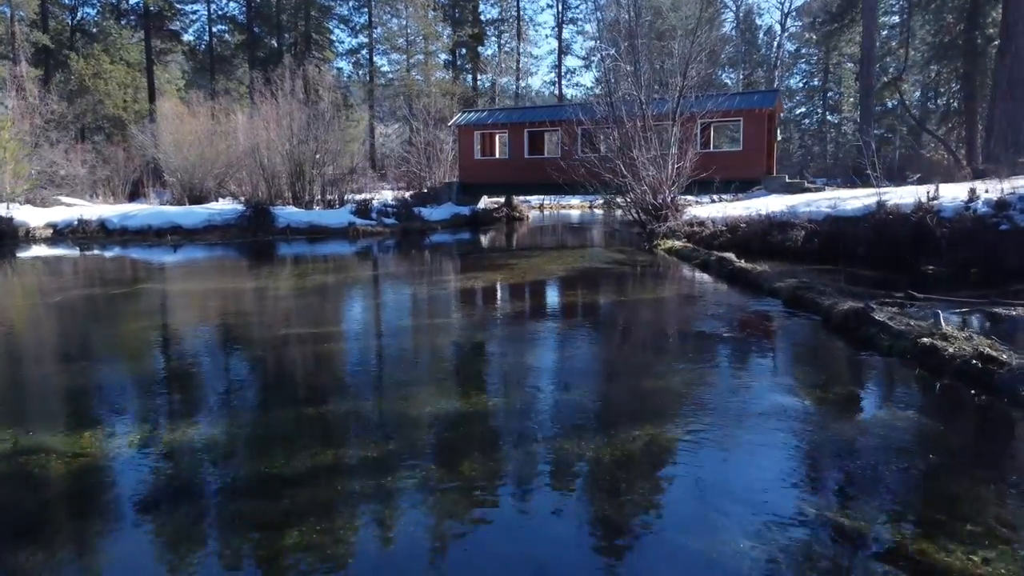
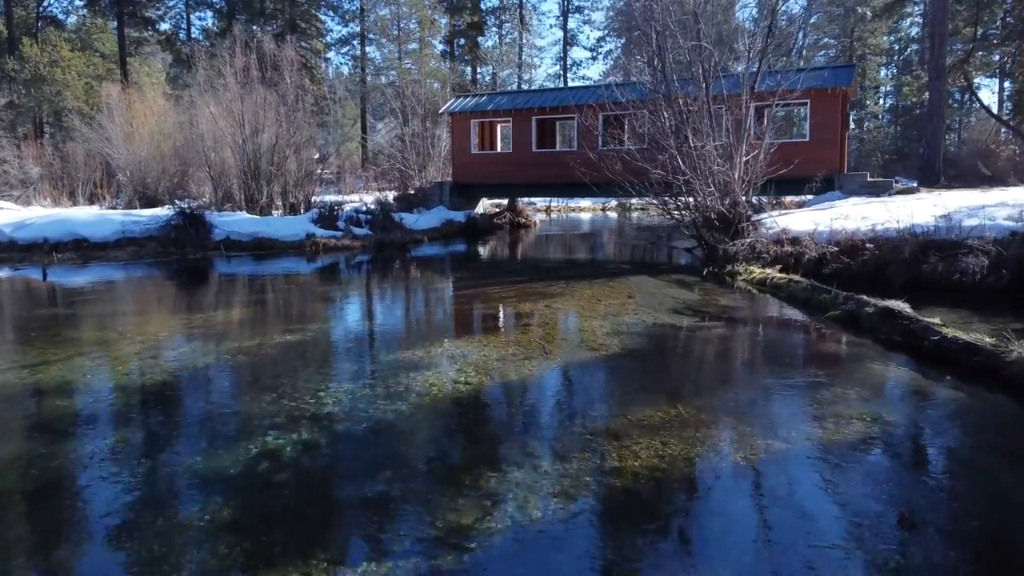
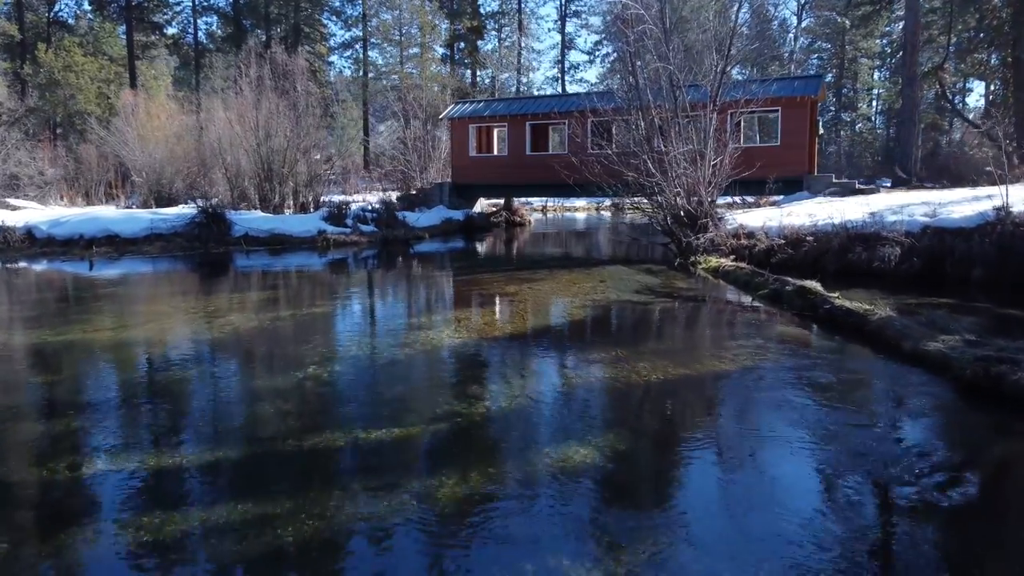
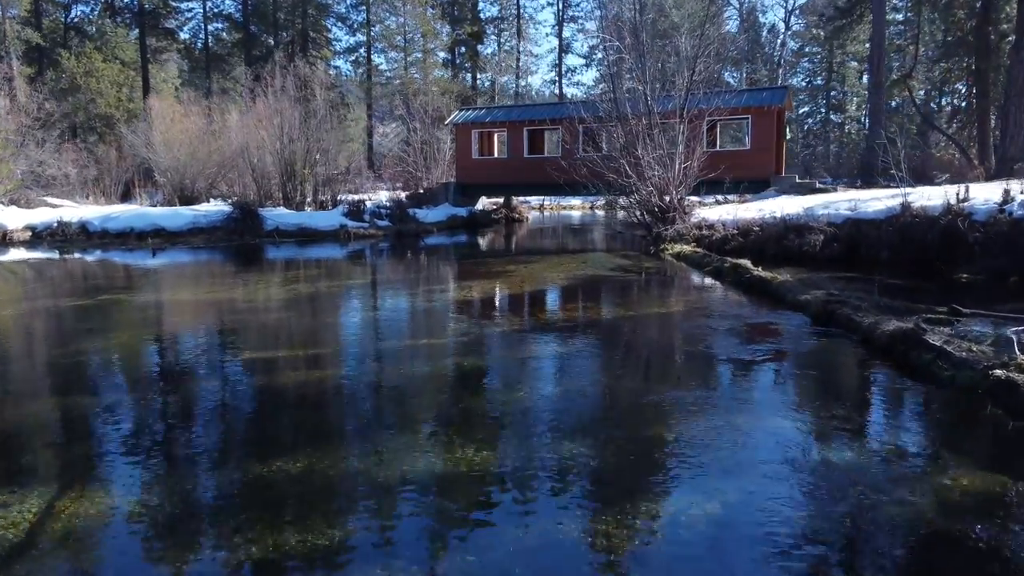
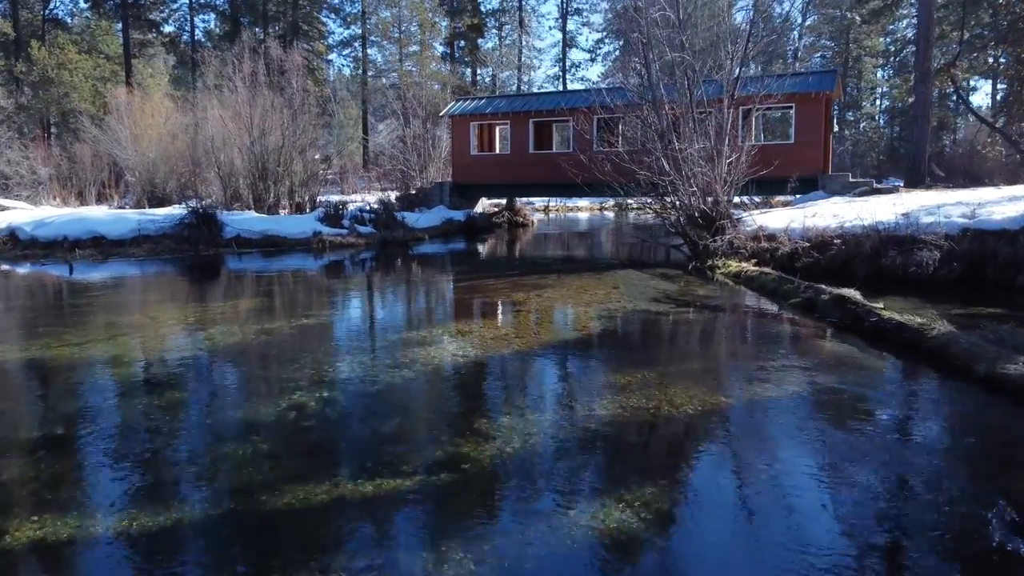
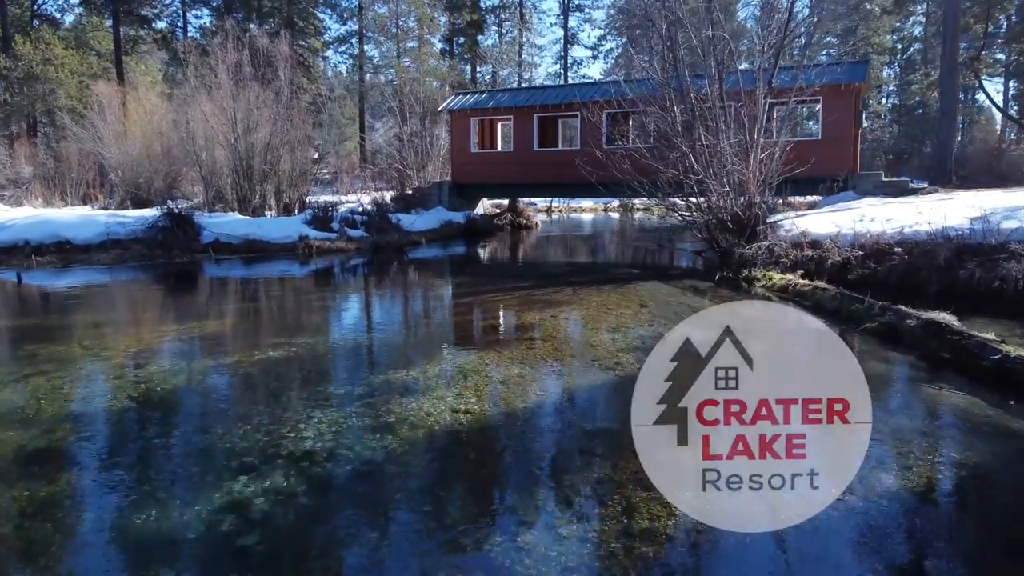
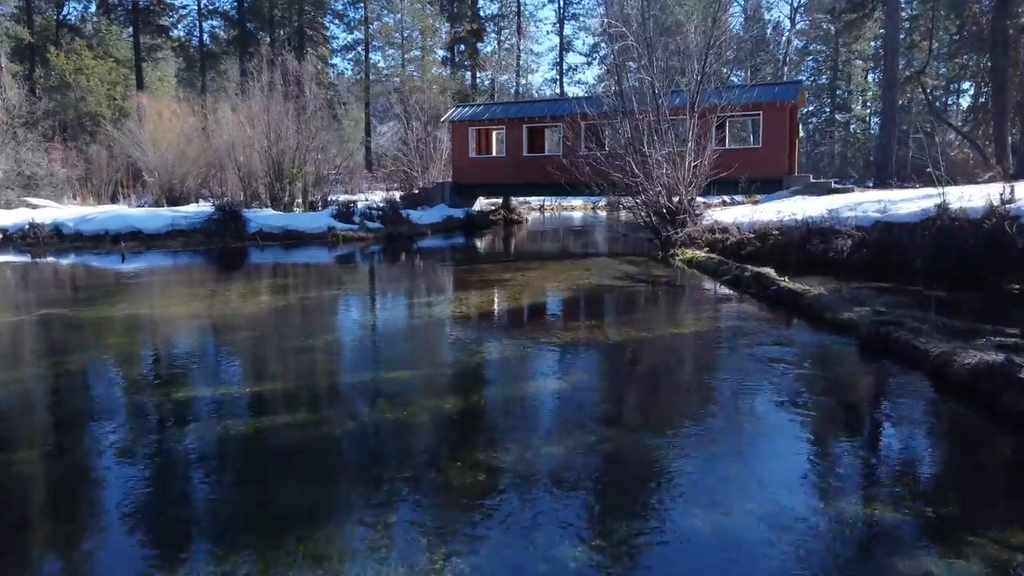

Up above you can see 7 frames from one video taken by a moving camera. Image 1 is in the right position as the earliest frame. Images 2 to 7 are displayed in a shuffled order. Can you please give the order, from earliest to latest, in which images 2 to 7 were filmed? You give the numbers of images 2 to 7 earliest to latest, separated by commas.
4, 7, 3, 5, 2, 6
